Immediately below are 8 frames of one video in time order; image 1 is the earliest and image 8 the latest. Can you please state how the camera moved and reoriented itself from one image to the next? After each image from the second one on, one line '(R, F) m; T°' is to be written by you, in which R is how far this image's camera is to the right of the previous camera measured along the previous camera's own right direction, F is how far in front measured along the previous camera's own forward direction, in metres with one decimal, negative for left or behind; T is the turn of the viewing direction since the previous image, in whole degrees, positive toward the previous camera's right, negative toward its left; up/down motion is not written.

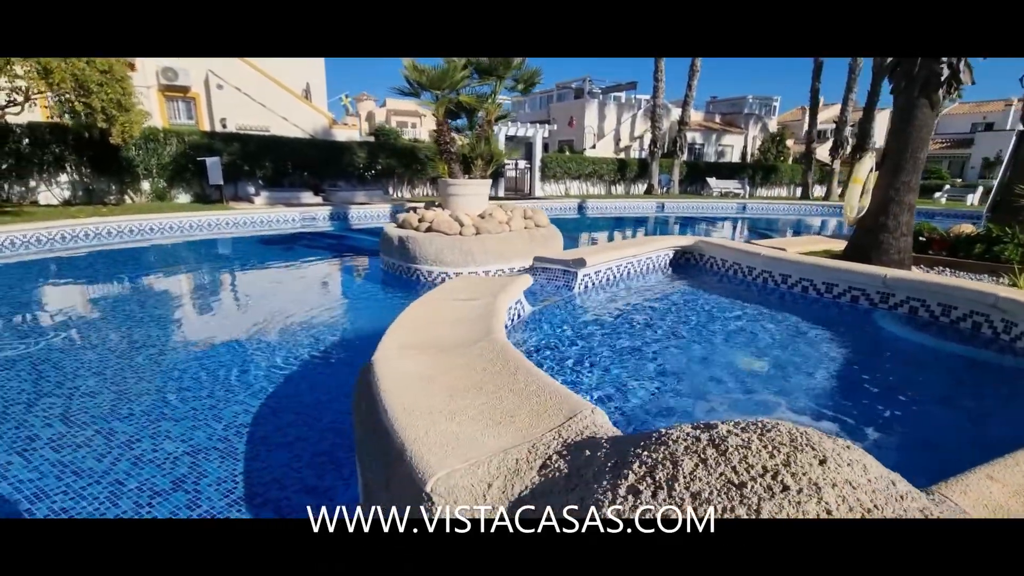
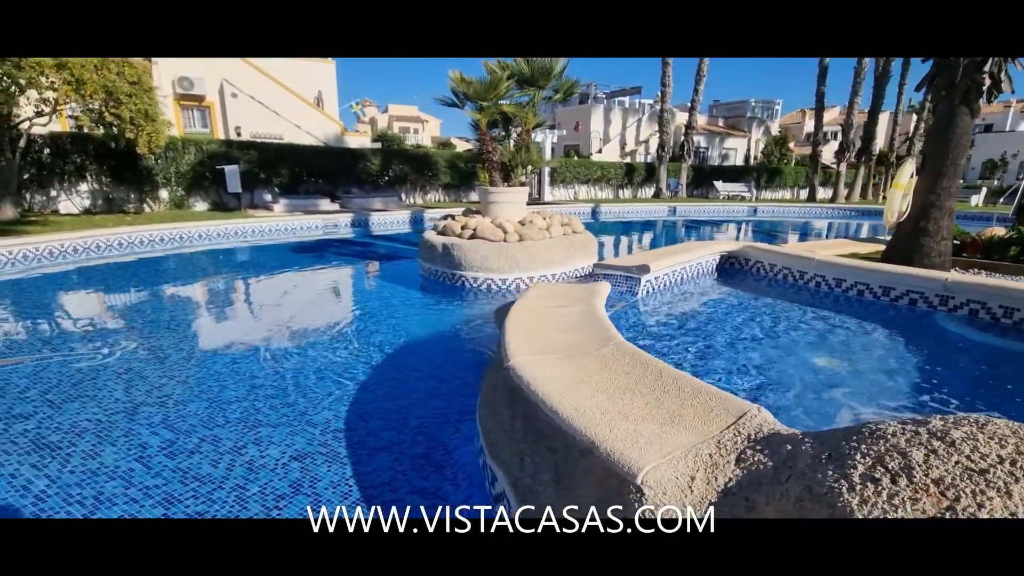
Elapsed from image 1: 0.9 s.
(-0.6, -0.1) m; 0°
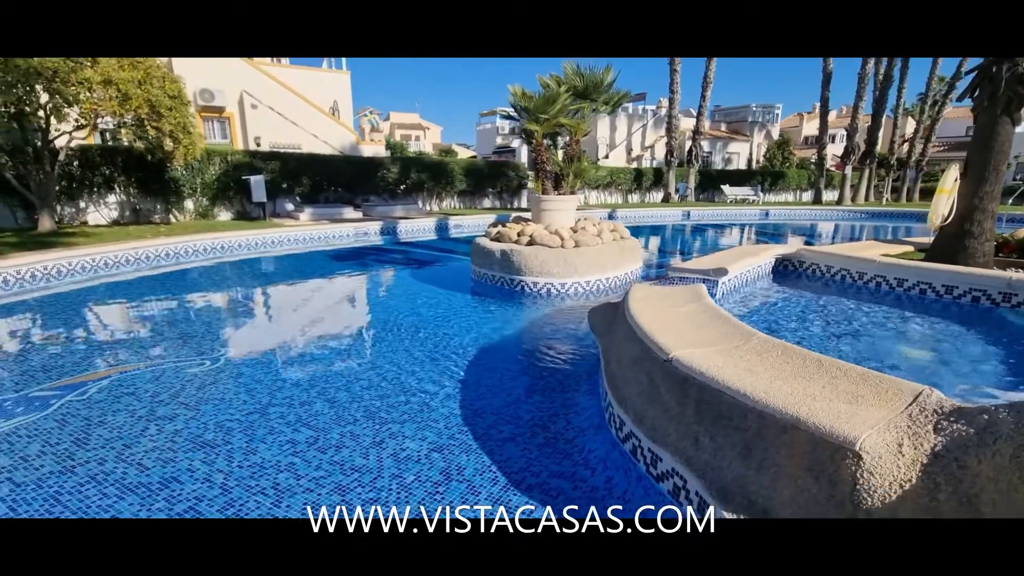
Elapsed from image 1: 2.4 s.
(-0.9, -0.3) m; 0°
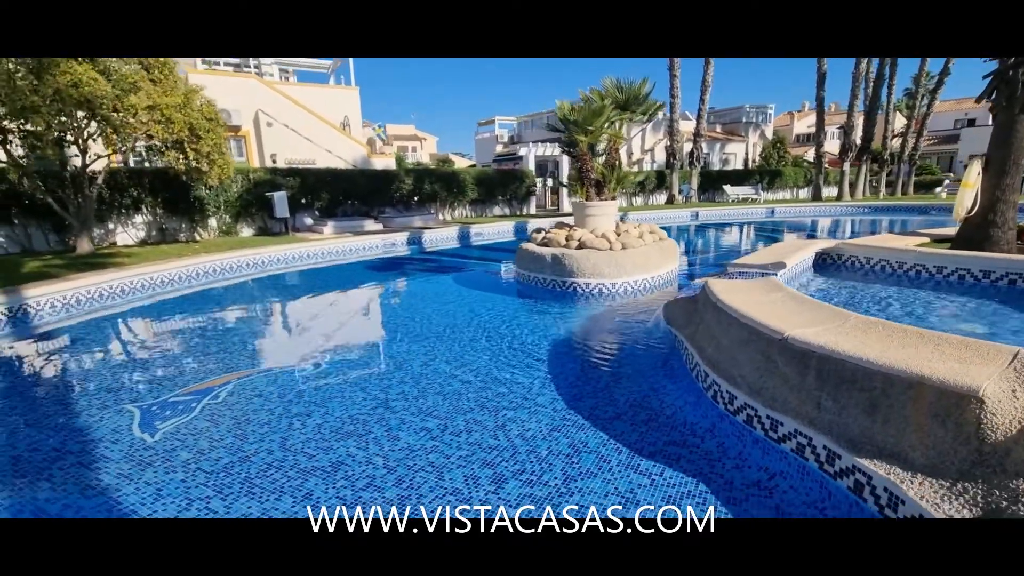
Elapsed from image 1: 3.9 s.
(-0.9, -0.5) m; +1°
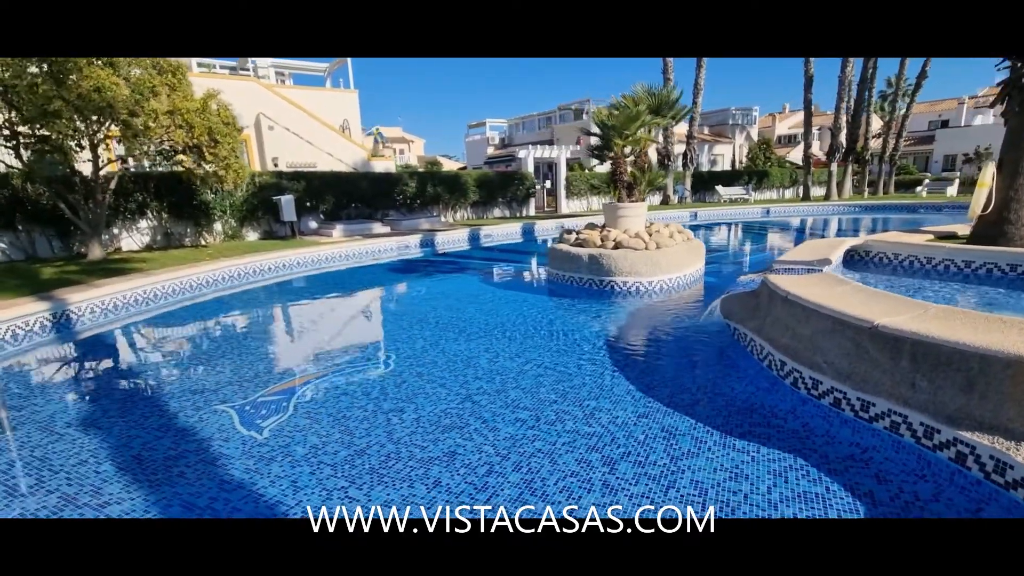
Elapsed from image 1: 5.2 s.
(-0.9, -0.2) m; +2°
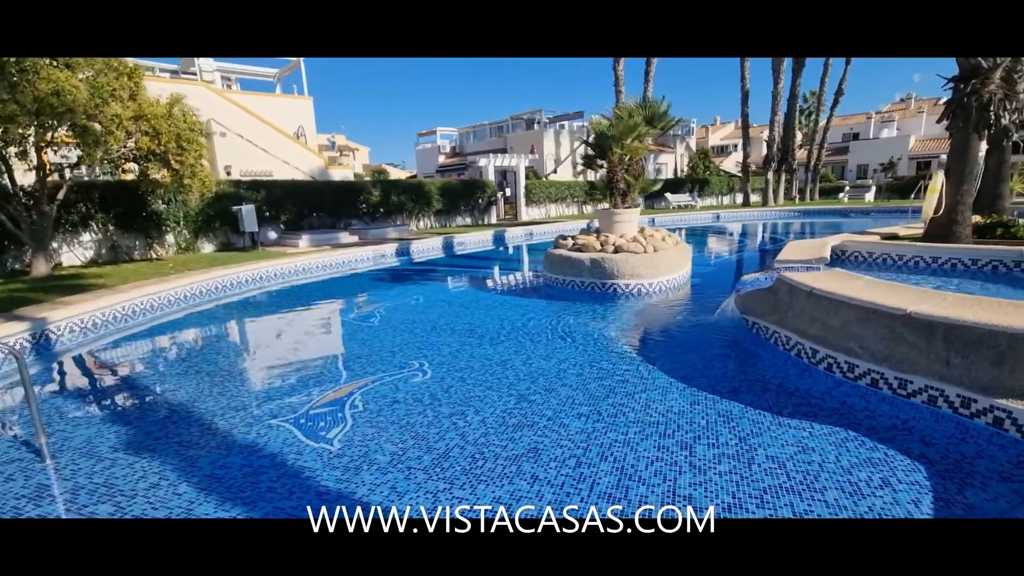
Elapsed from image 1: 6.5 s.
(-1.1, -0.1) m; +7°
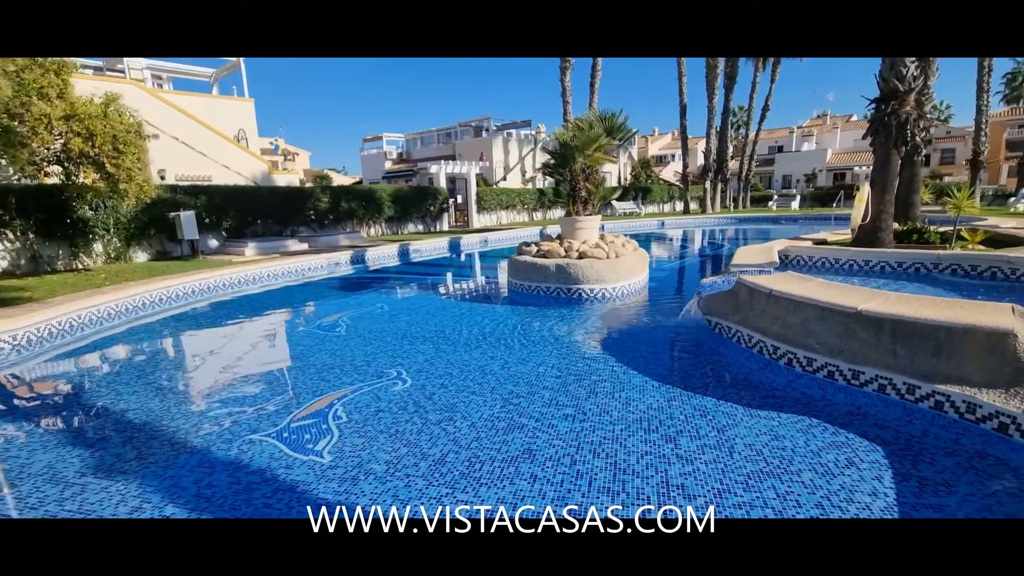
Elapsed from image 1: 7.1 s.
(-0.4, -0.1) m; +6°
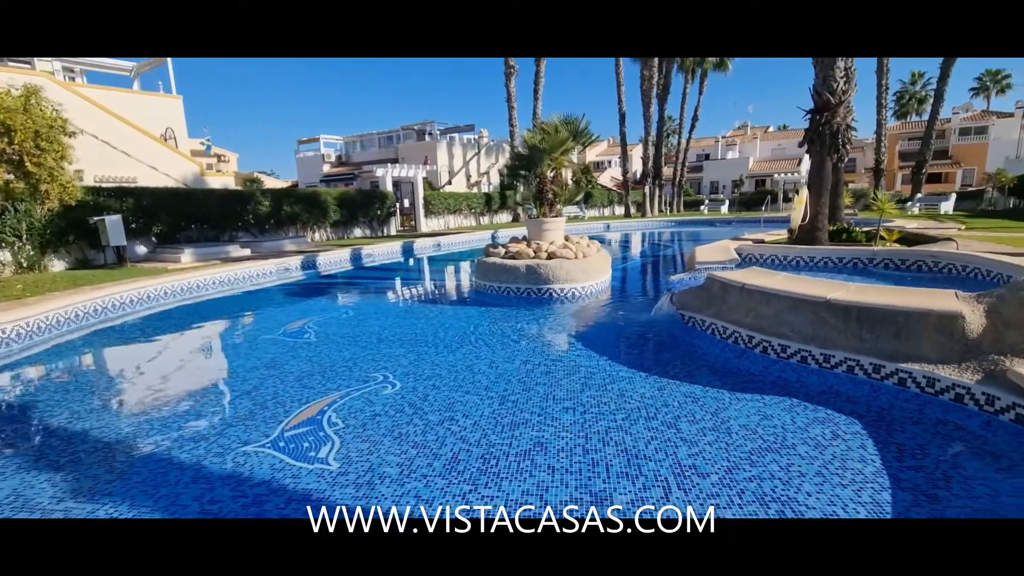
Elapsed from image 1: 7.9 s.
(-0.6, 0.0) m; +7°
